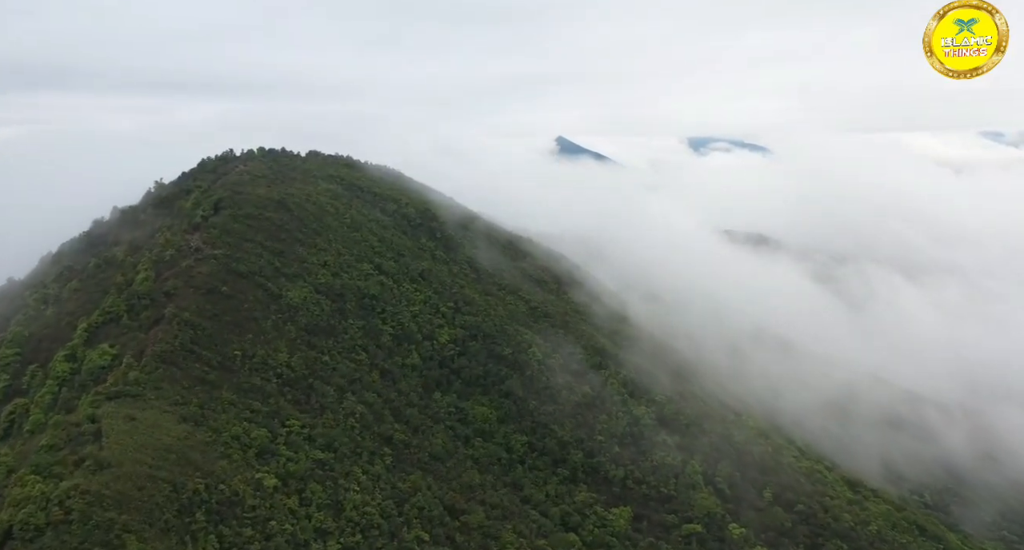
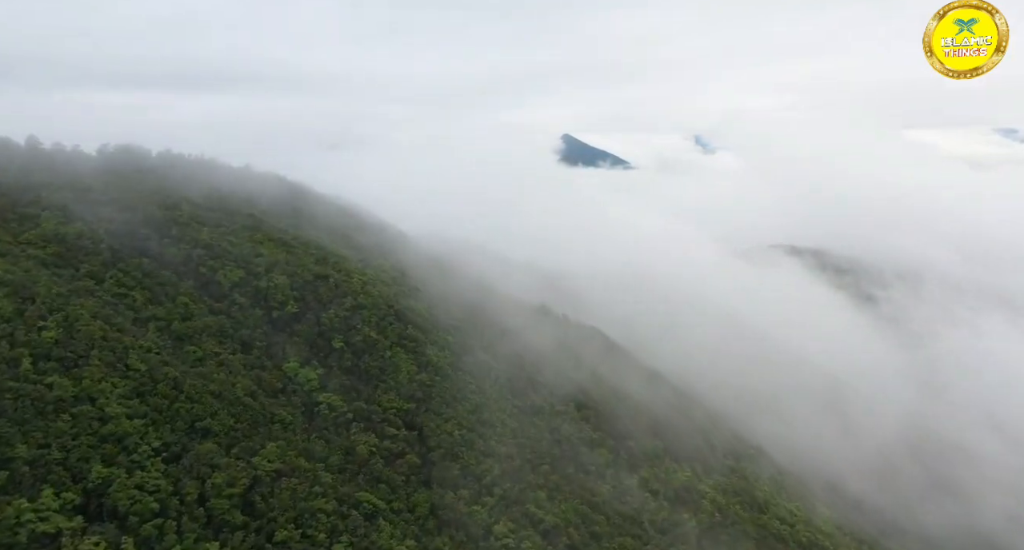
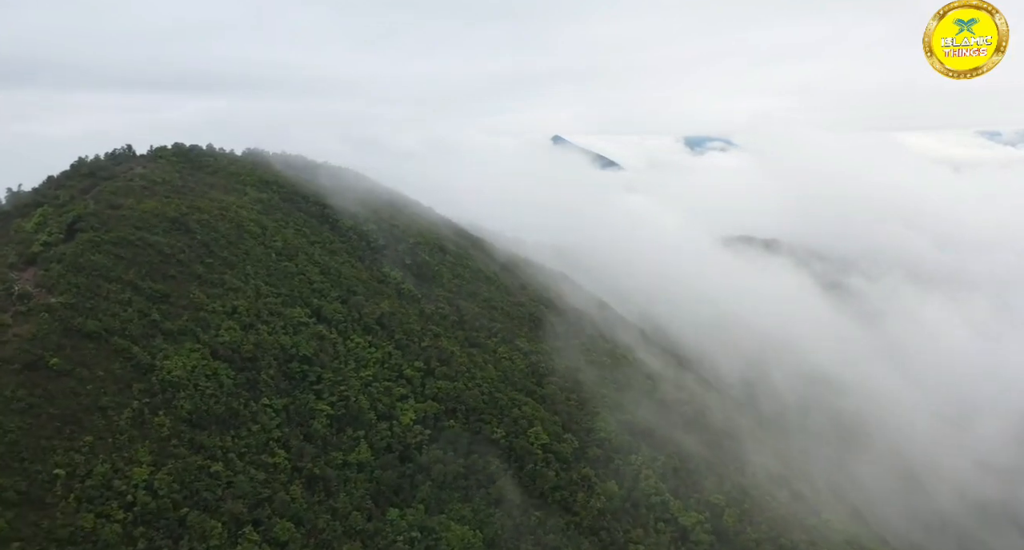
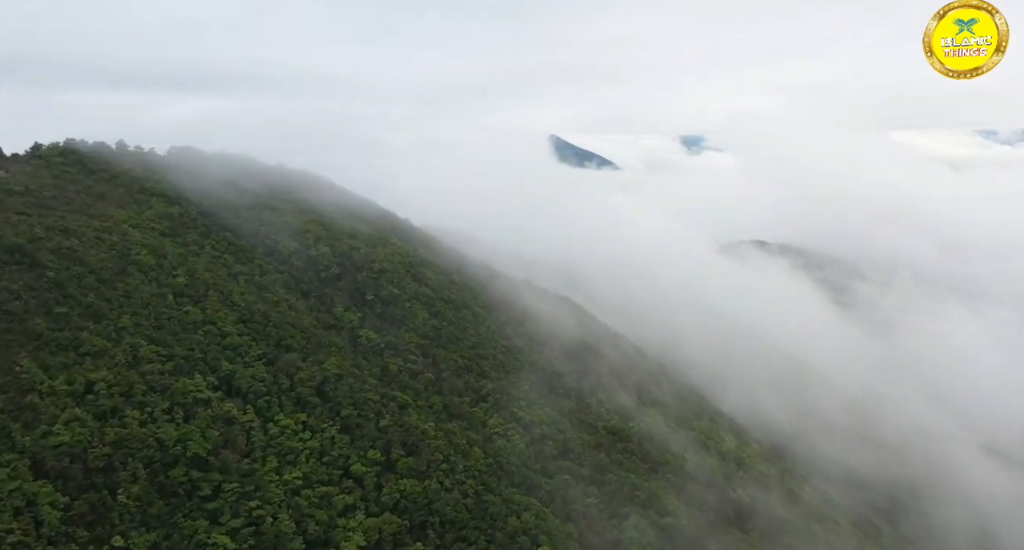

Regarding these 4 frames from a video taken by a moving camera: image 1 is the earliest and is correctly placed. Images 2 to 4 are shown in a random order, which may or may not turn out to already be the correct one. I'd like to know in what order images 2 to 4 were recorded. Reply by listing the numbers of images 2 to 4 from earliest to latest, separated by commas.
3, 4, 2
